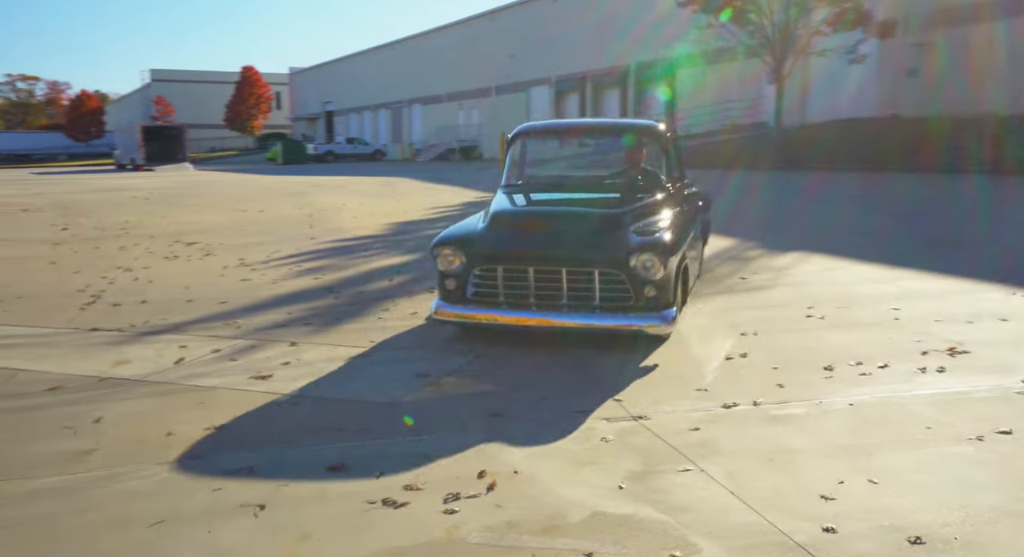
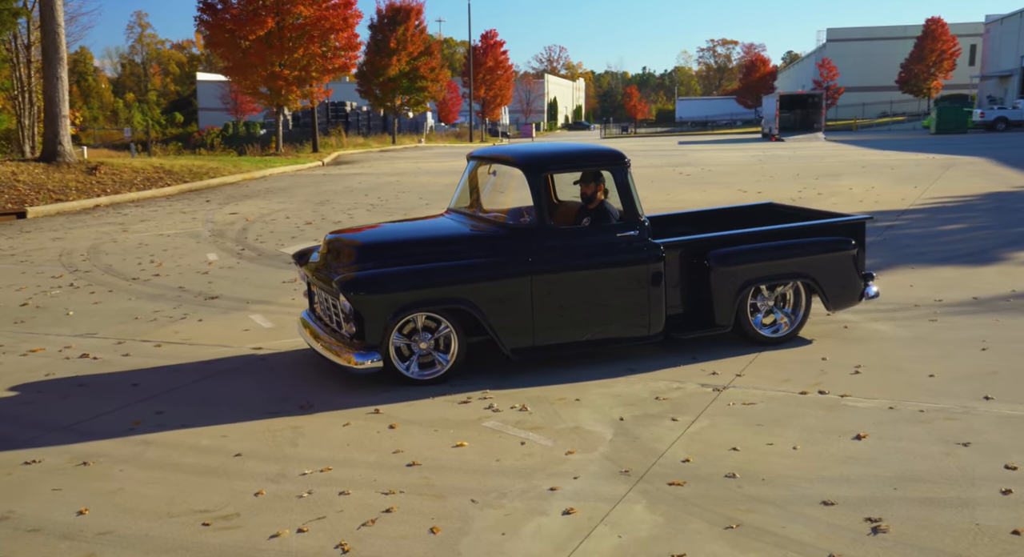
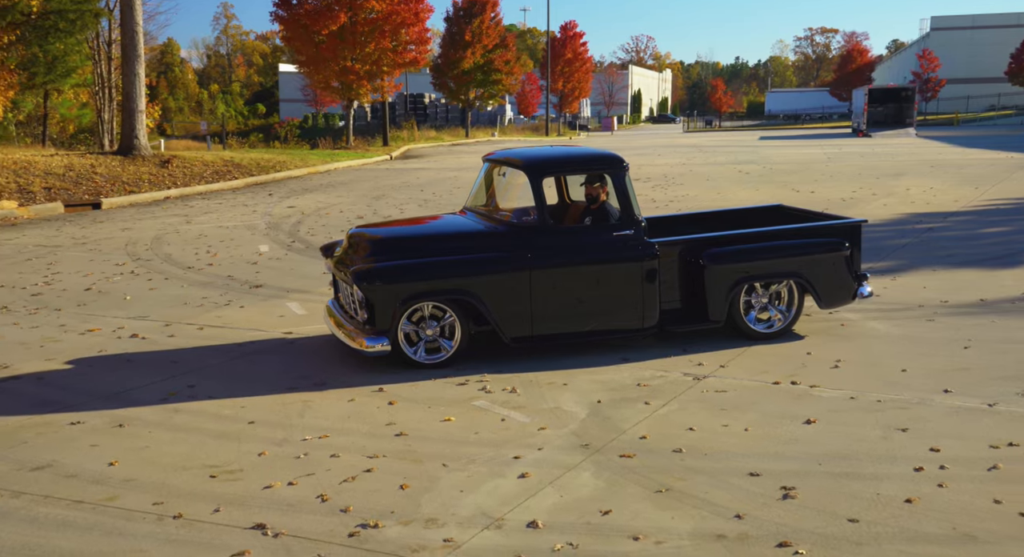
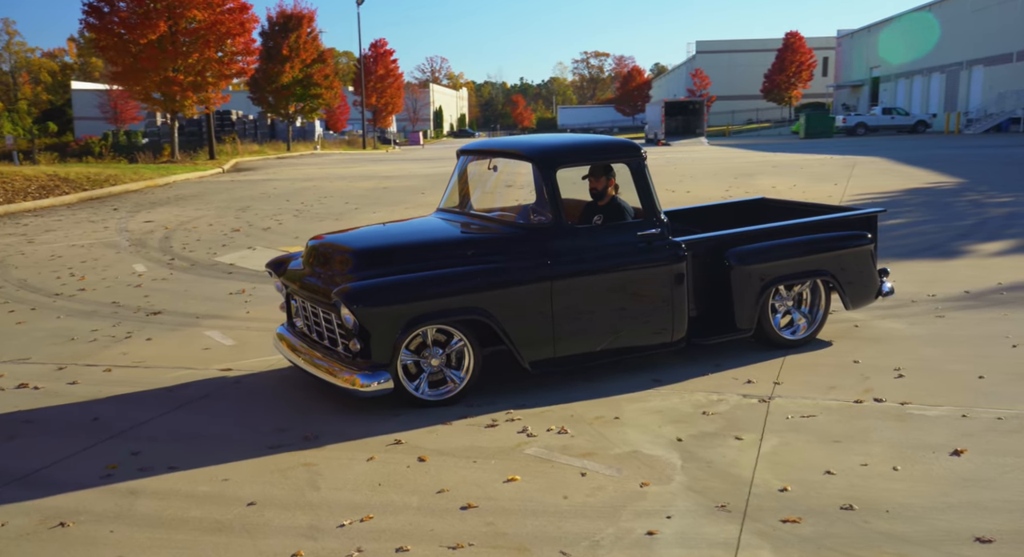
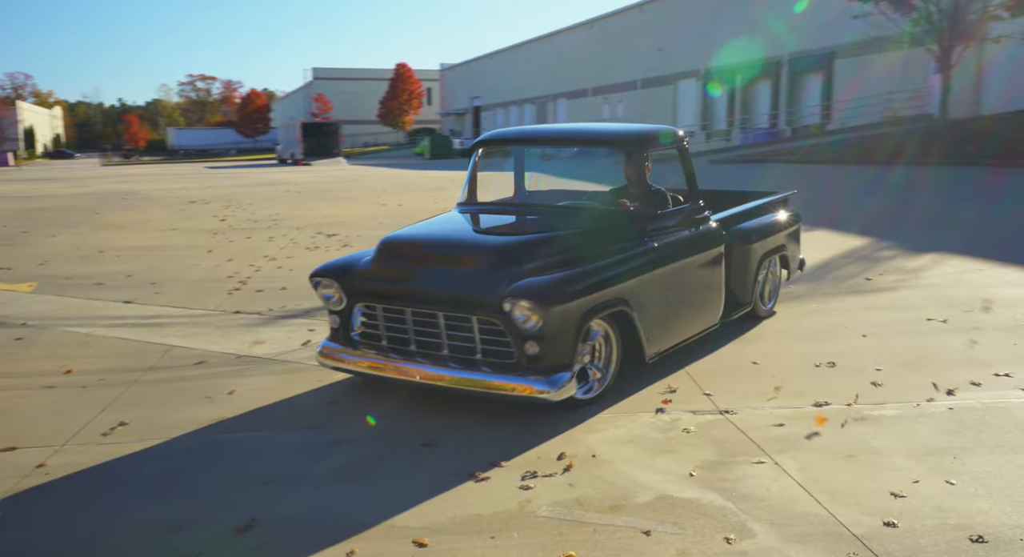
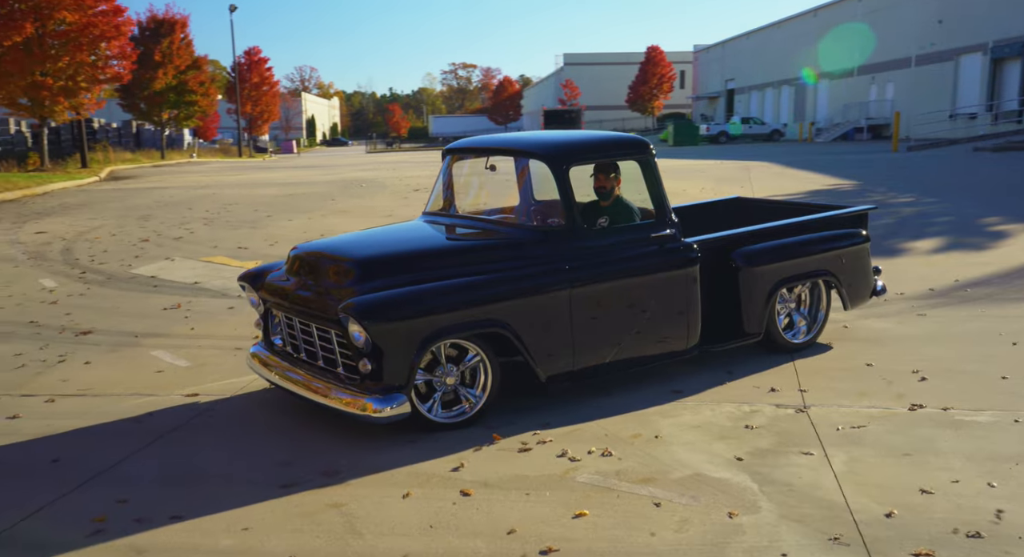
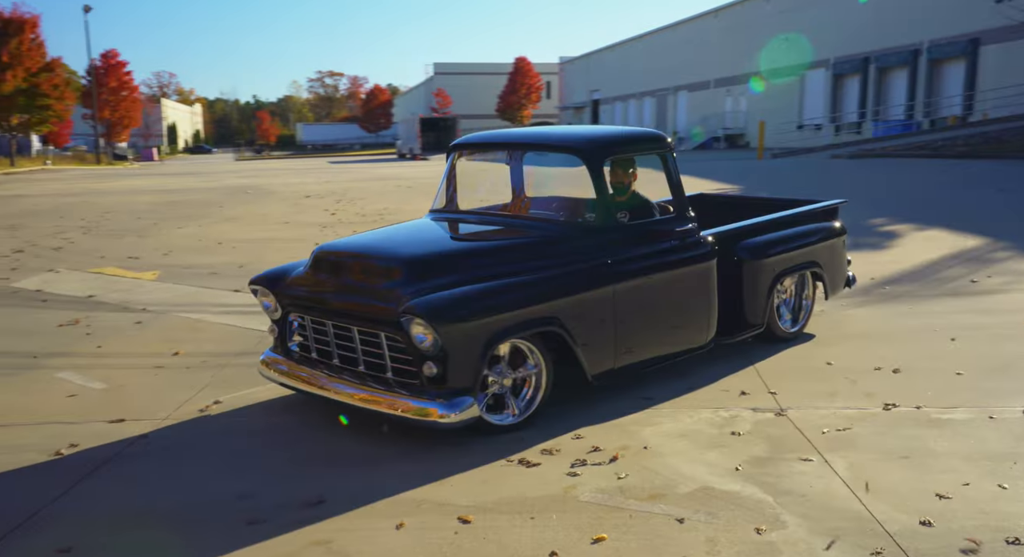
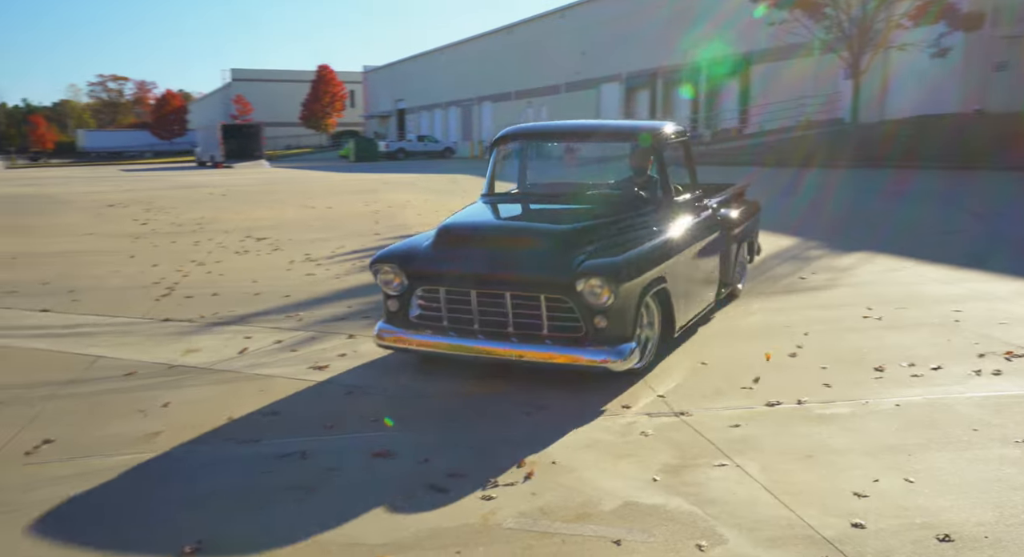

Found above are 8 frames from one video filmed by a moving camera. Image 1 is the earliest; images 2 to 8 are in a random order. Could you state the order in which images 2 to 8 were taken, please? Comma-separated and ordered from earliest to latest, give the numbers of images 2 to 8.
8, 5, 7, 6, 4, 2, 3
